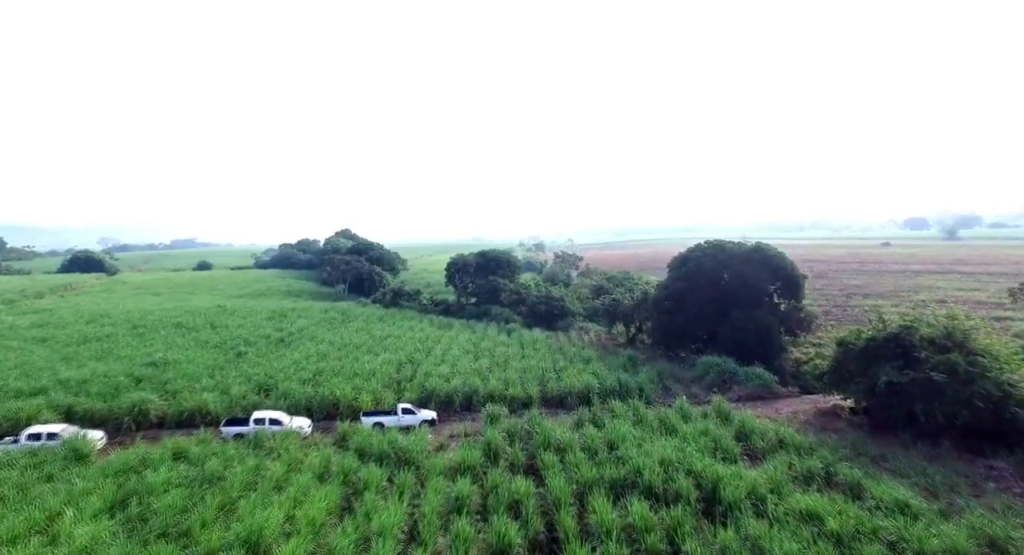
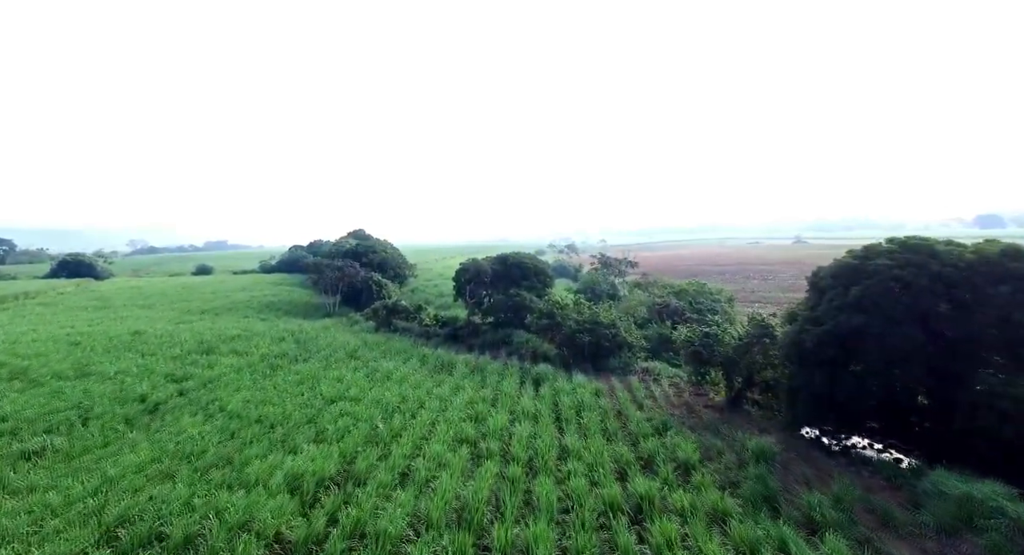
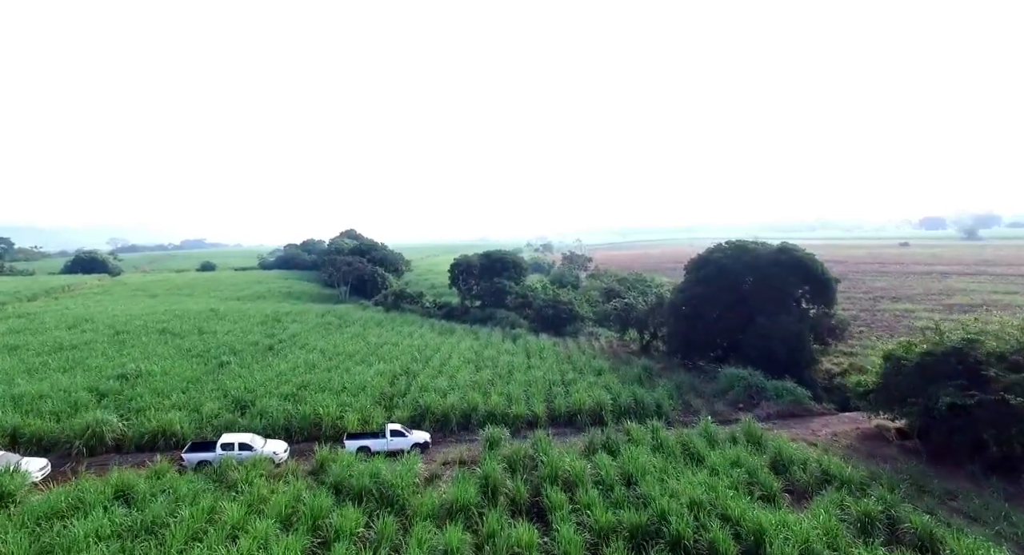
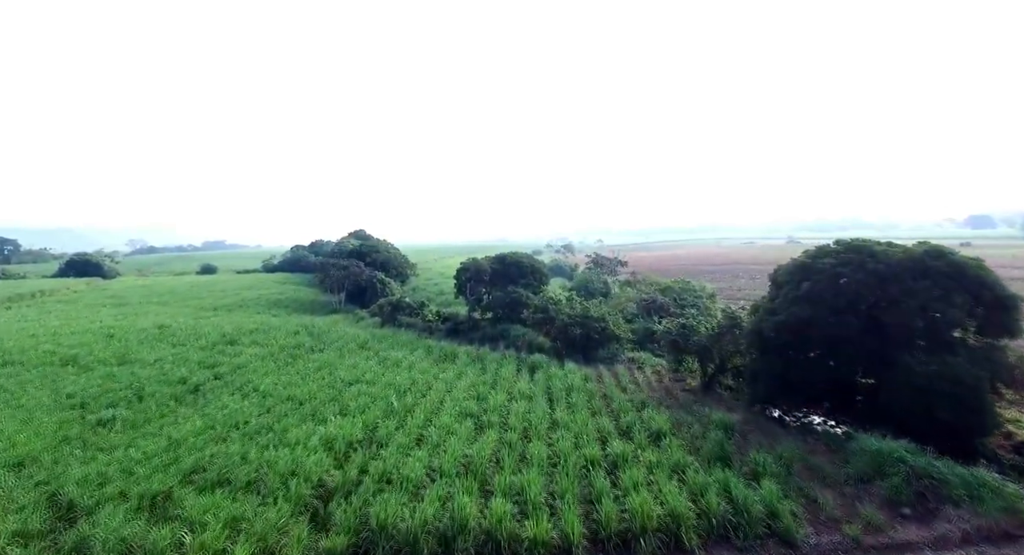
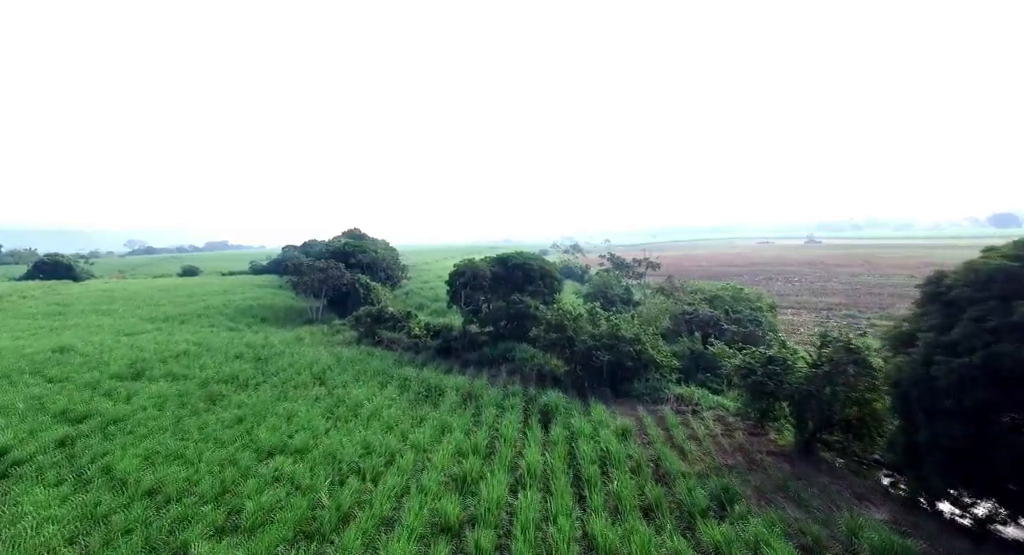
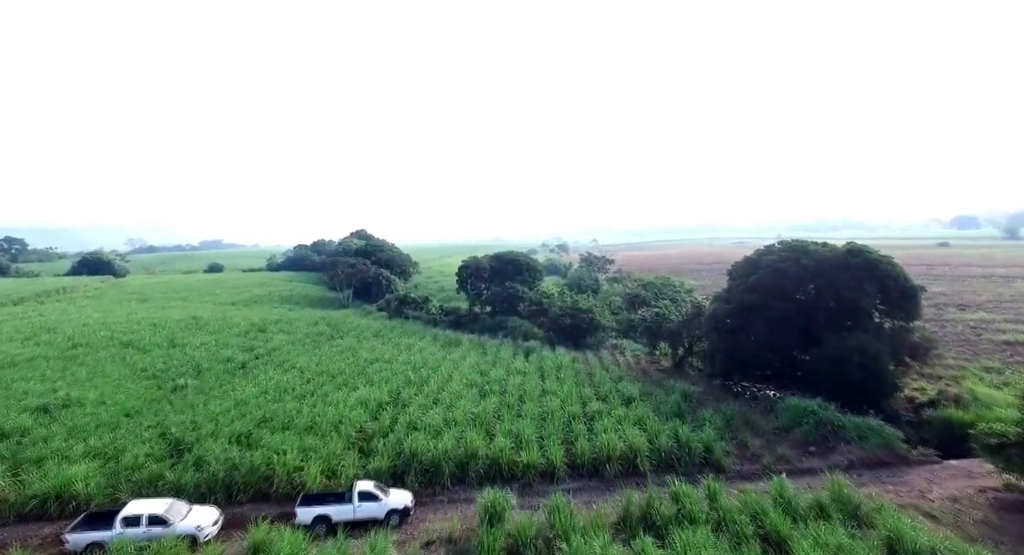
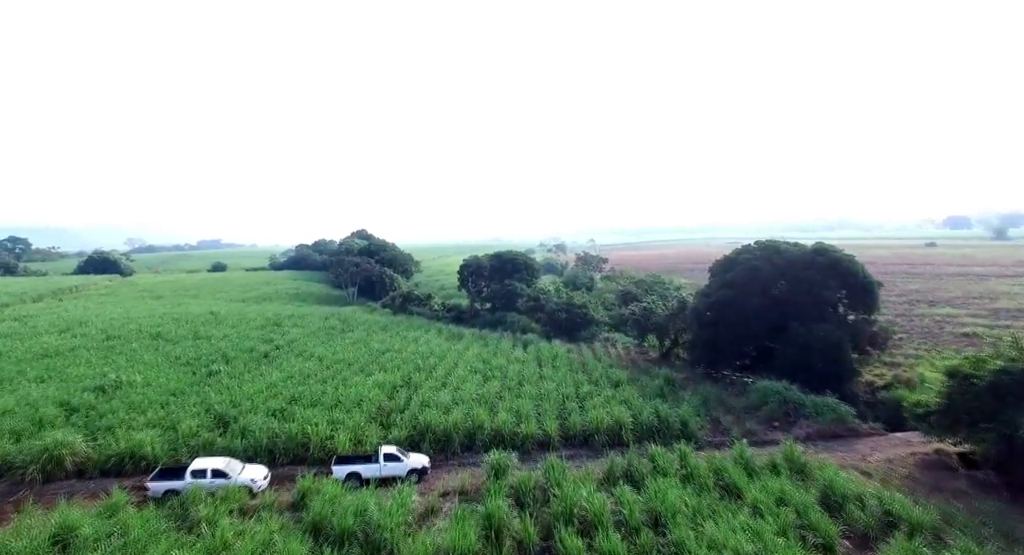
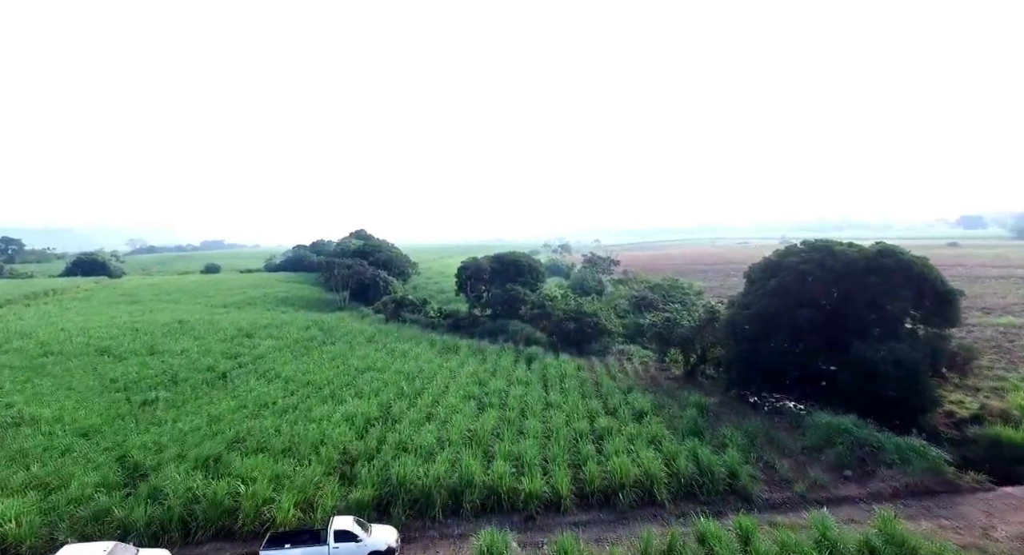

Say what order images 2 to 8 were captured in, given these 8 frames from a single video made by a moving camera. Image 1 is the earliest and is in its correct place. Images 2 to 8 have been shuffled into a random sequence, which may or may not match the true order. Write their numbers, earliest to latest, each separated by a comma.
3, 7, 6, 8, 4, 2, 5
